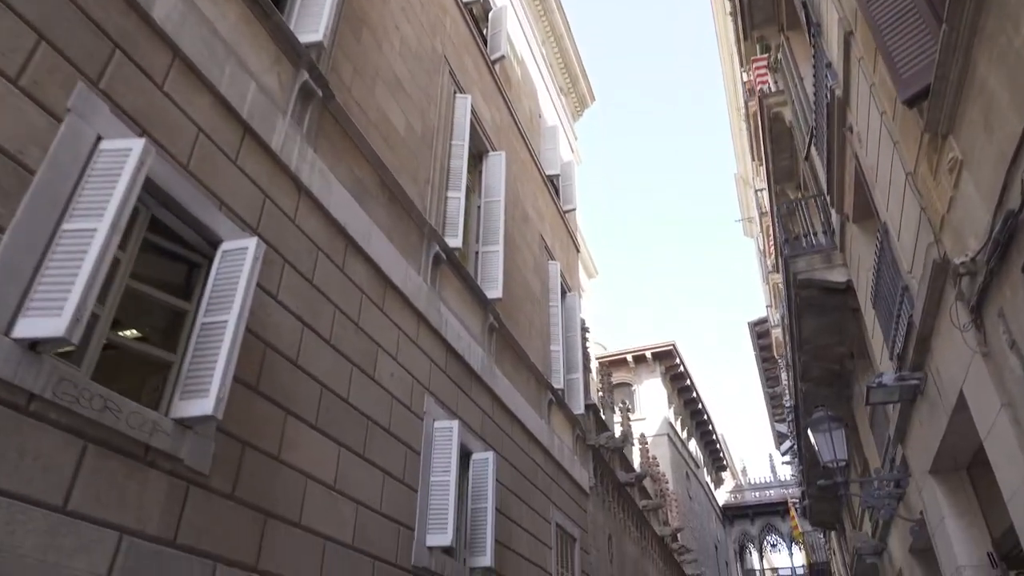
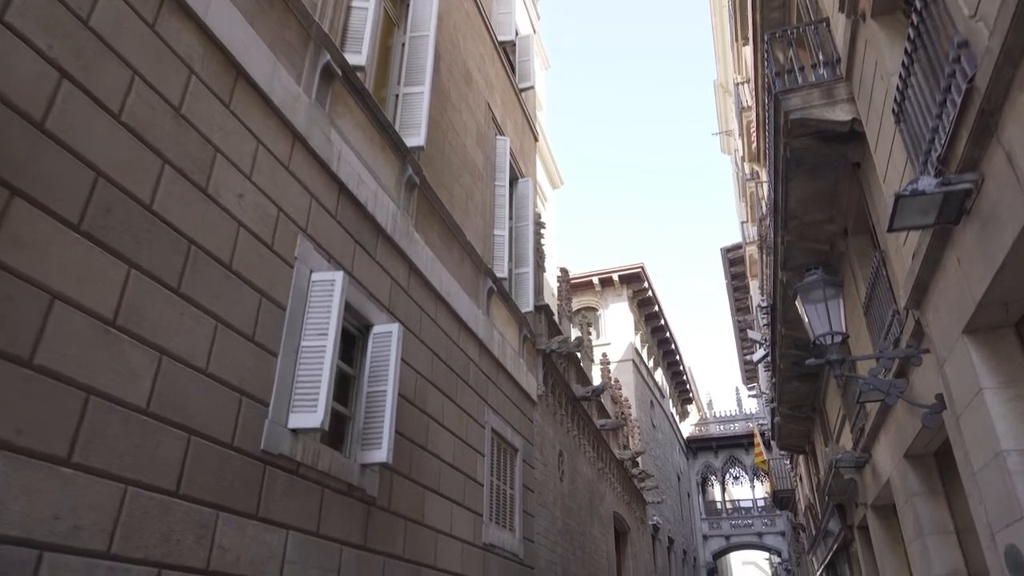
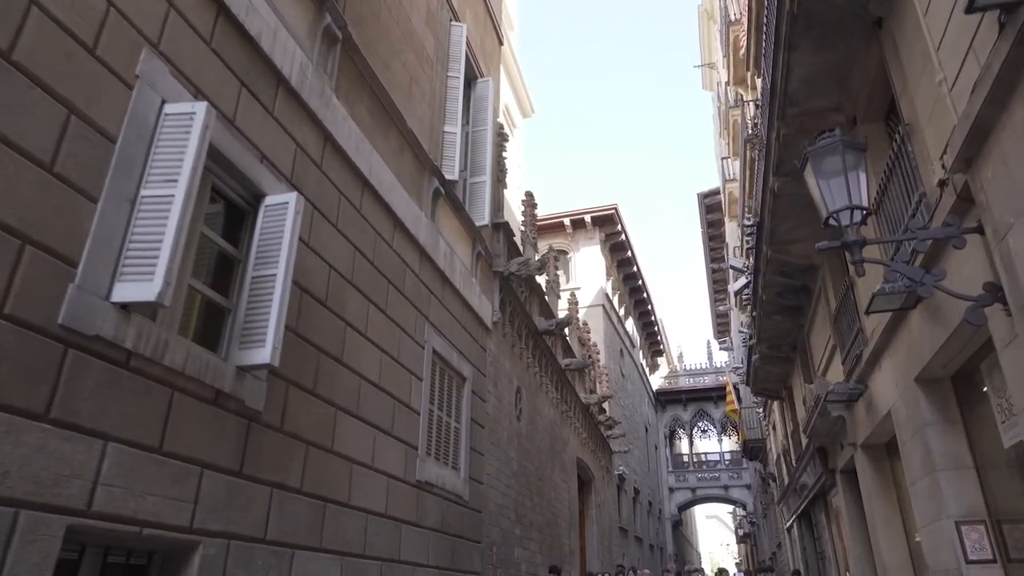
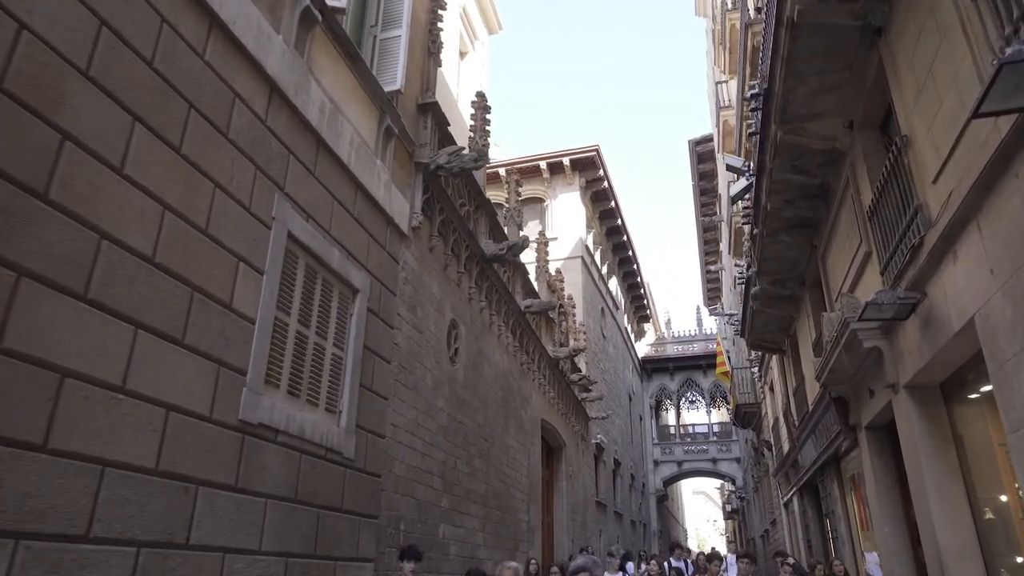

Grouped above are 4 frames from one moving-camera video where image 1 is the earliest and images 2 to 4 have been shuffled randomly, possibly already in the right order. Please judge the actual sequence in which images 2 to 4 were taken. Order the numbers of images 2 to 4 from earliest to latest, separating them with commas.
2, 3, 4
